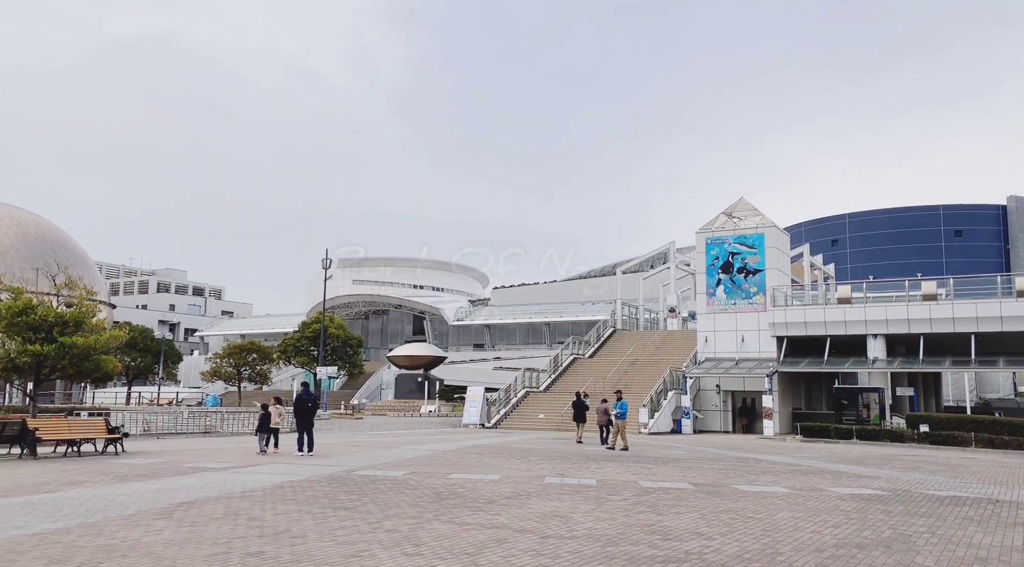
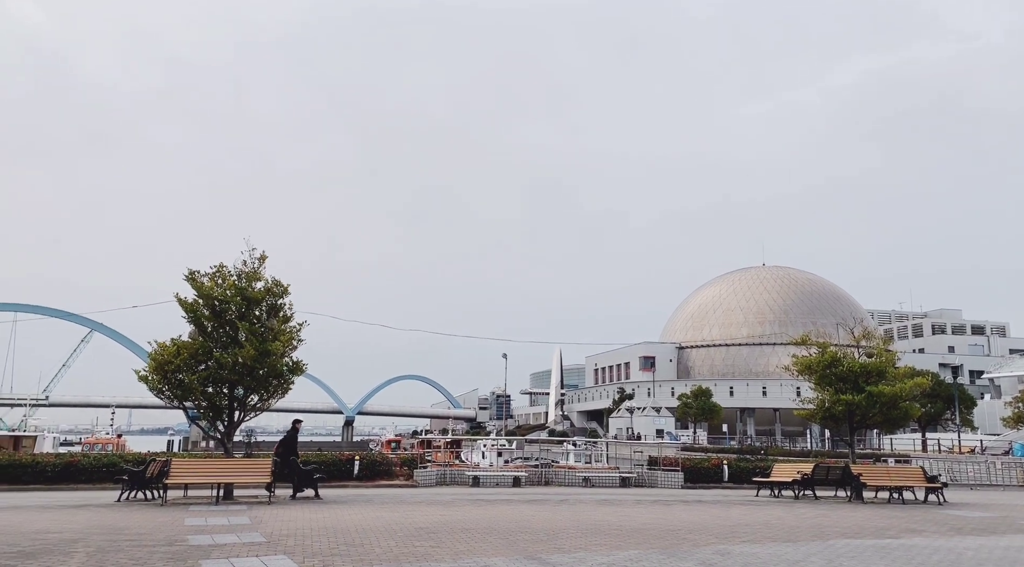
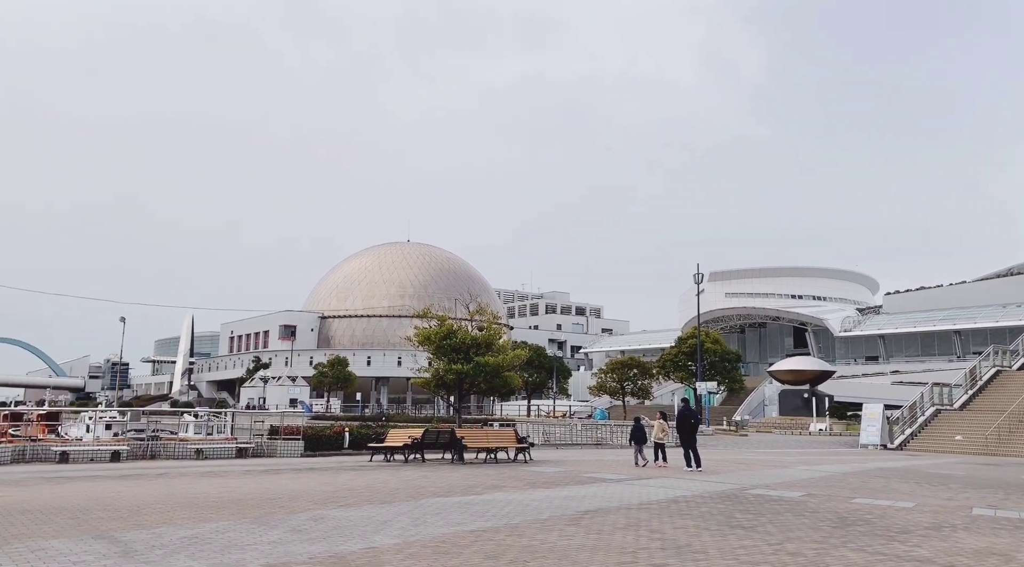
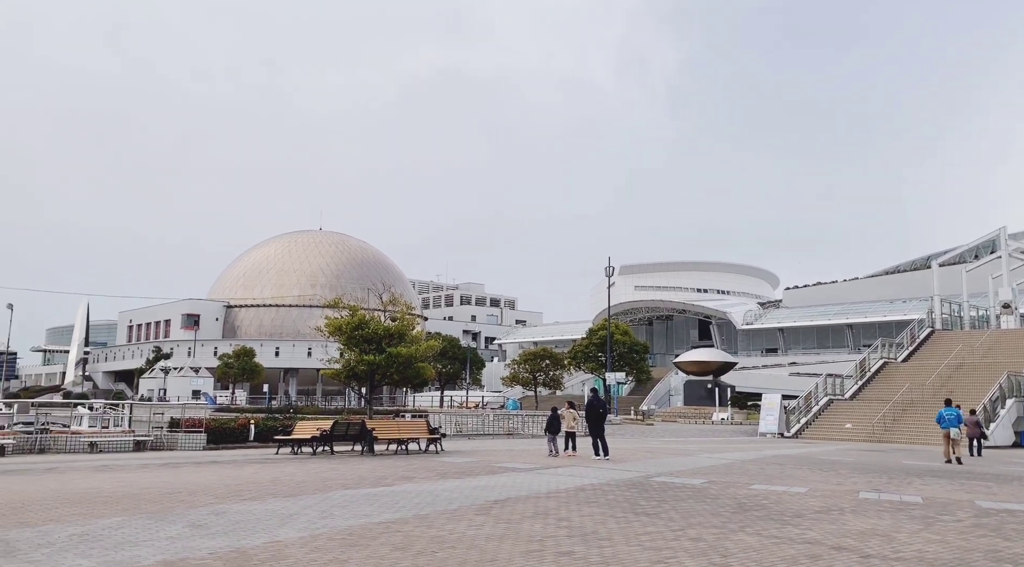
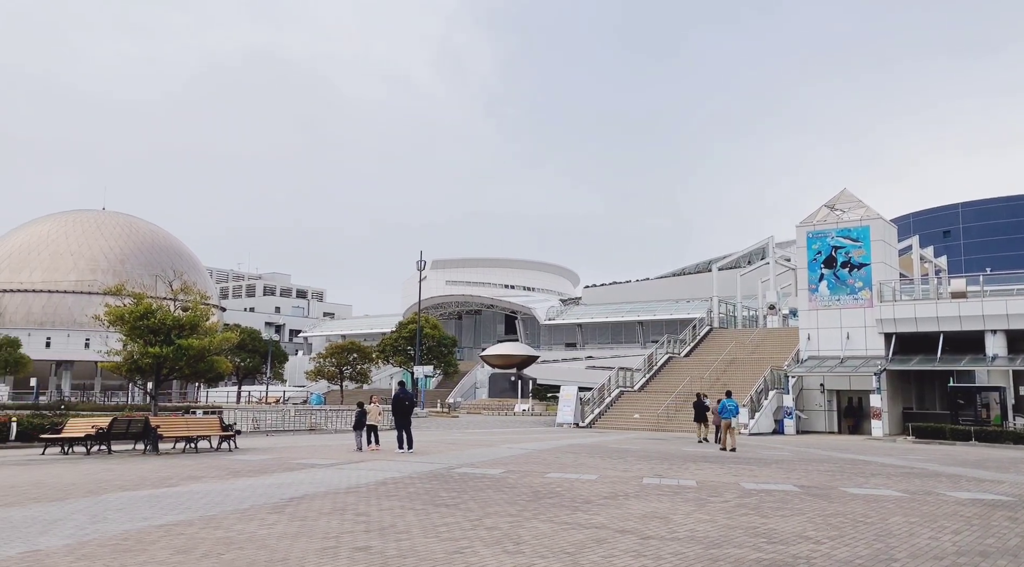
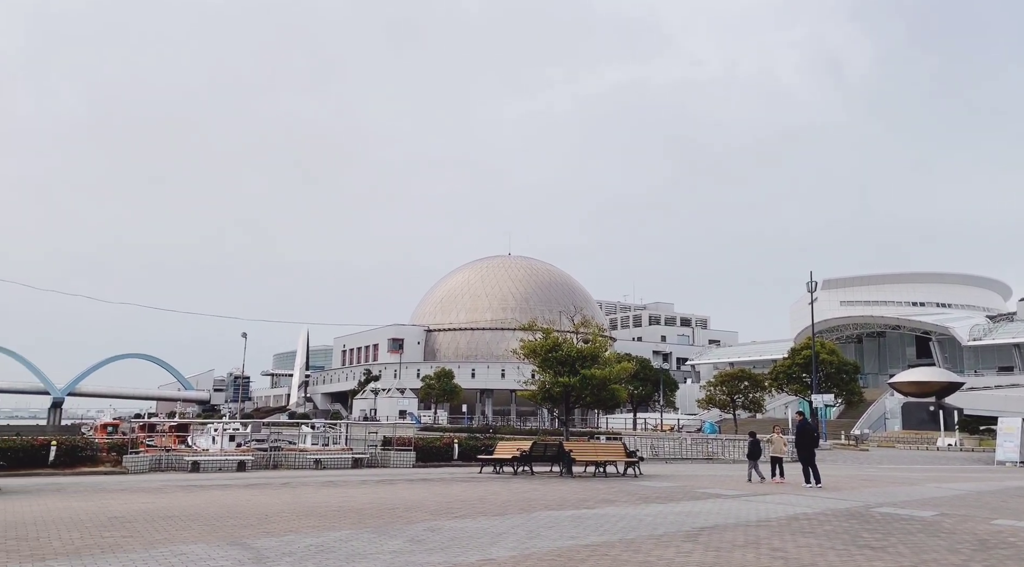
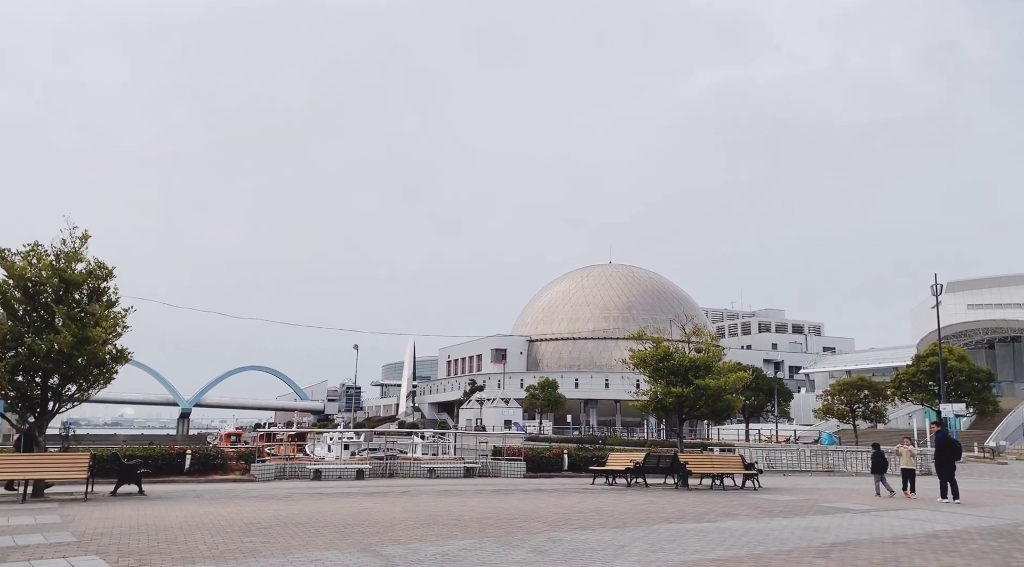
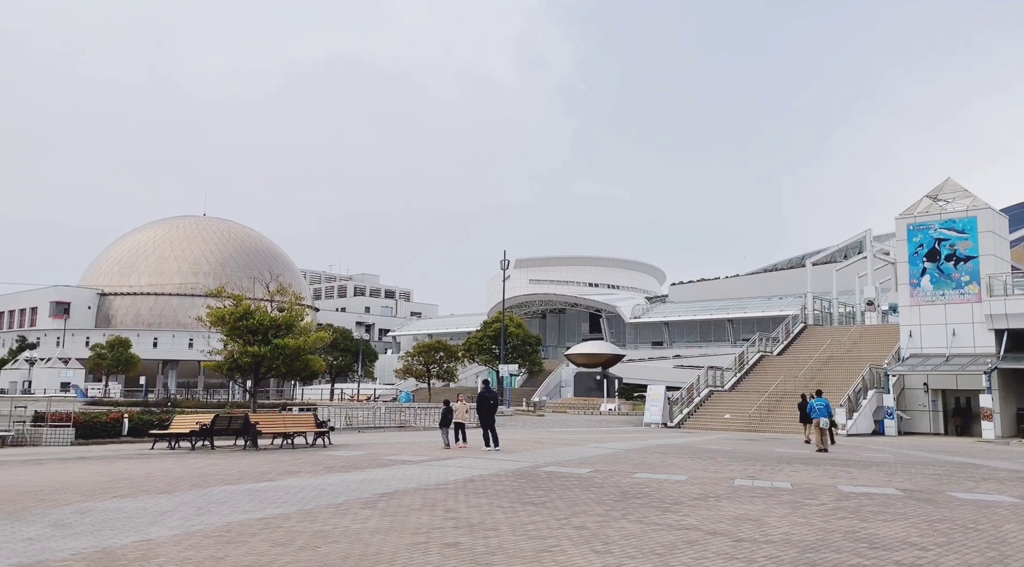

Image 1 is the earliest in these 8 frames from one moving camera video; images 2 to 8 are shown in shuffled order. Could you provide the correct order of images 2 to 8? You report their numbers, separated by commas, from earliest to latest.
5, 8, 4, 3, 6, 7, 2
